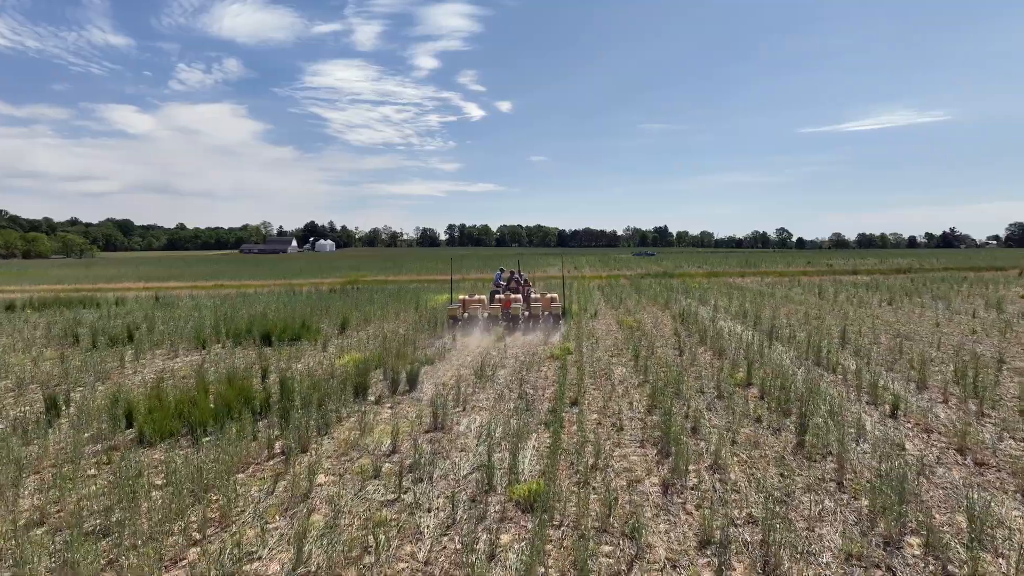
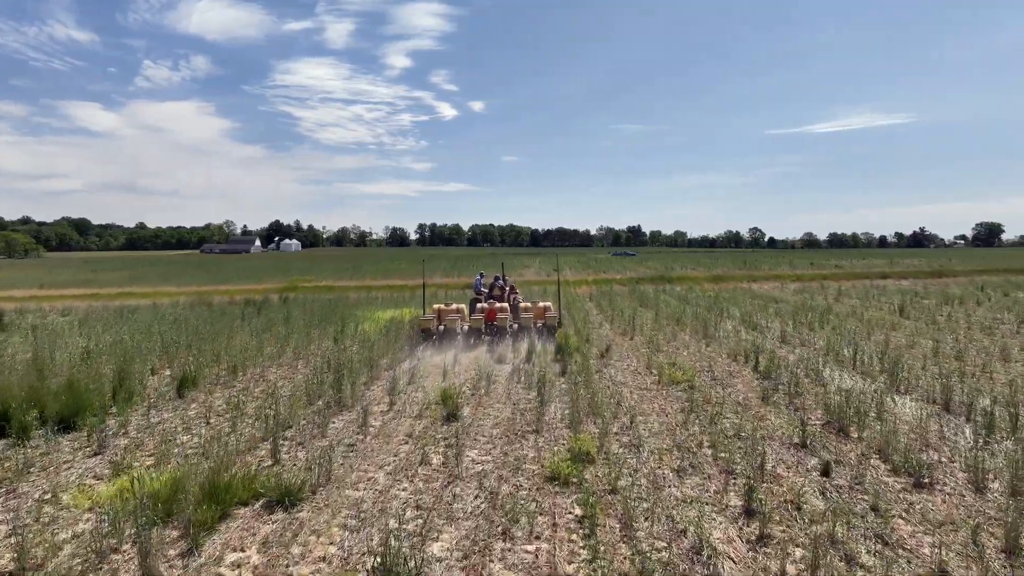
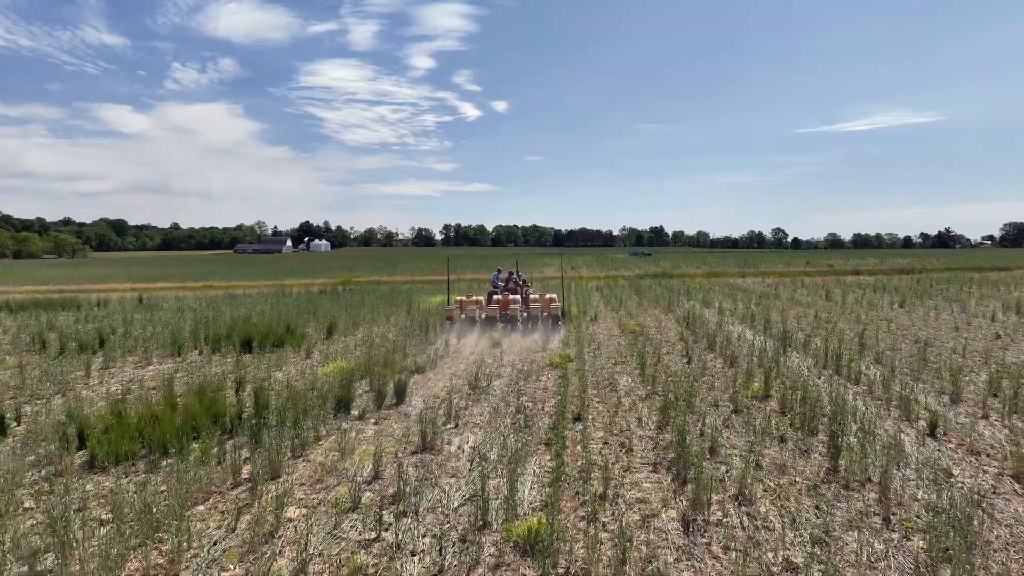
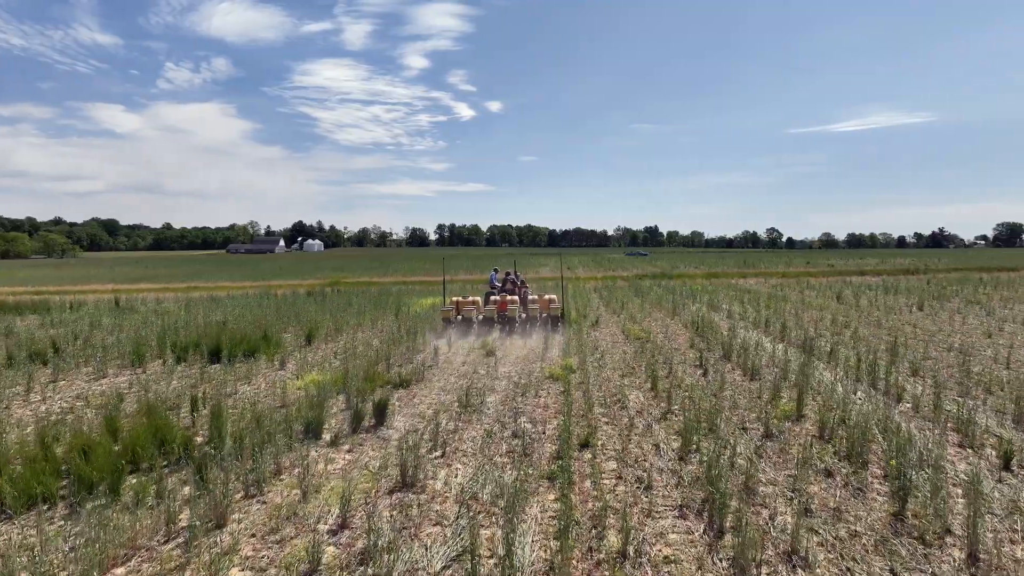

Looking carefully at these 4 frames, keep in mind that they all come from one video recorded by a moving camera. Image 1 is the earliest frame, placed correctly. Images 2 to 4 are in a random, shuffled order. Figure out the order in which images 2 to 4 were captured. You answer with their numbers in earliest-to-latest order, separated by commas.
3, 4, 2
